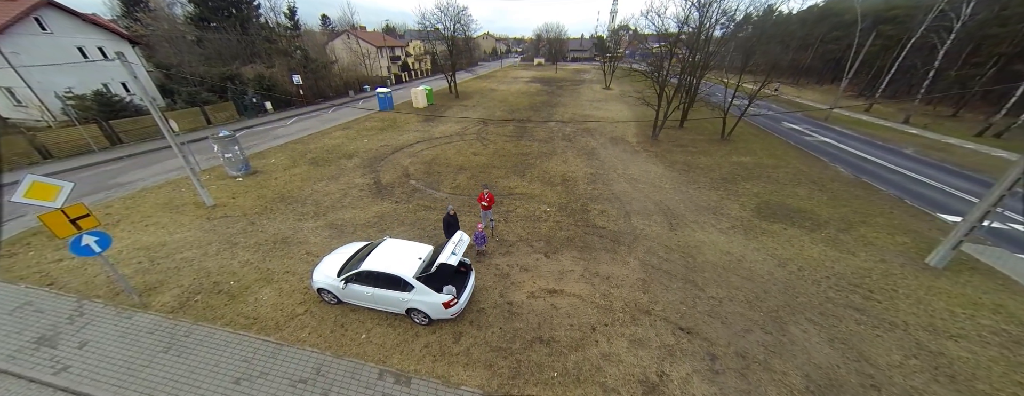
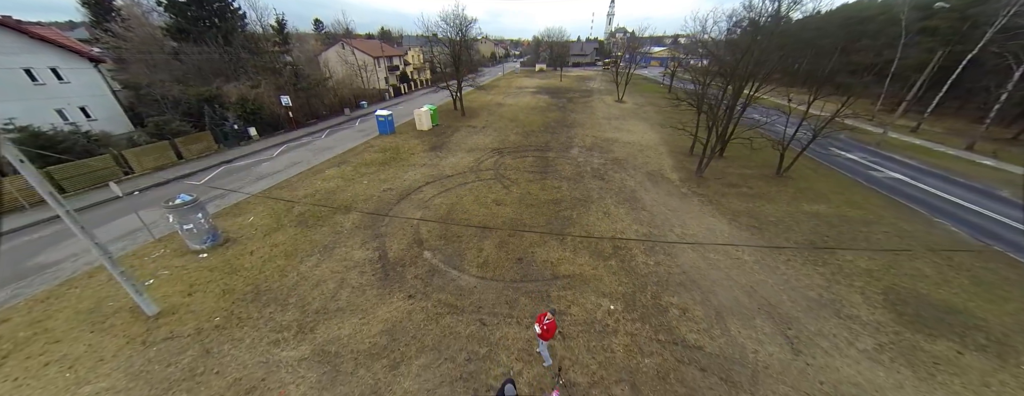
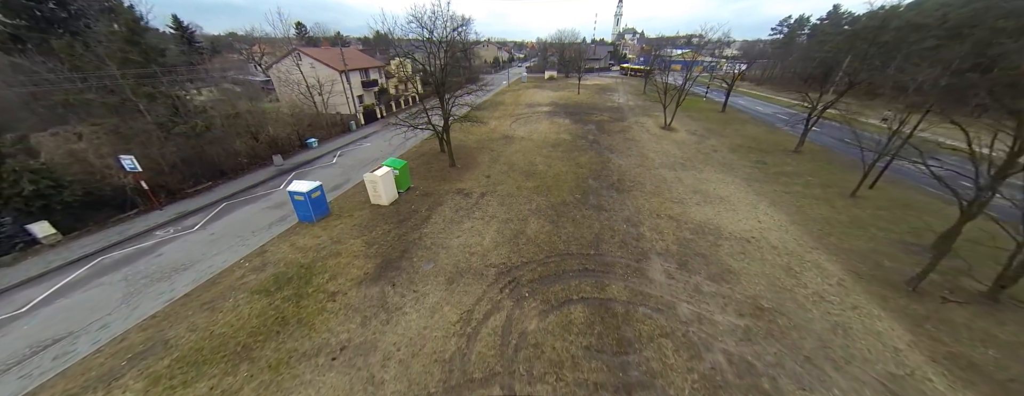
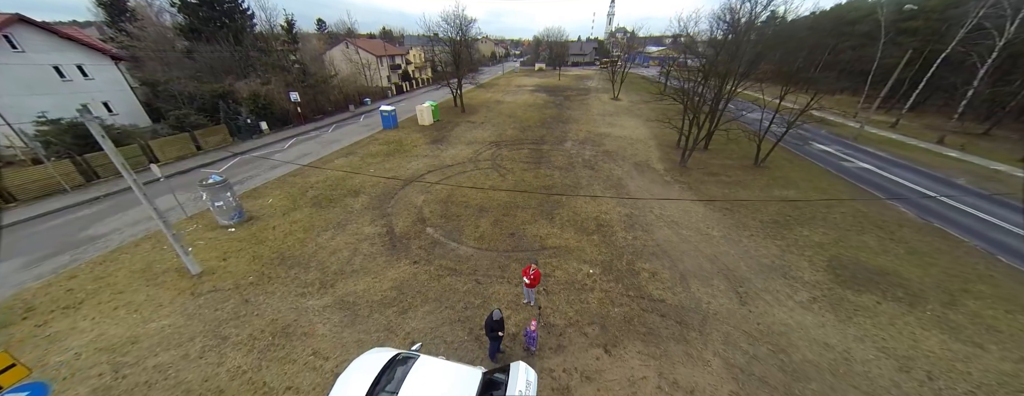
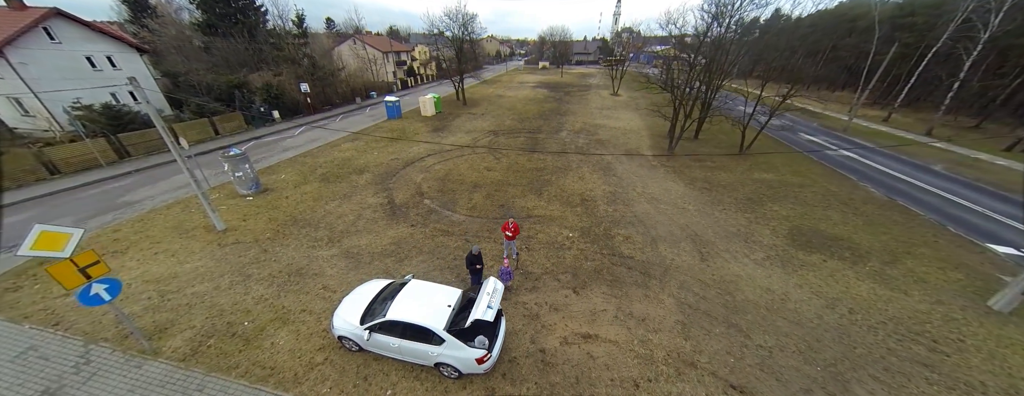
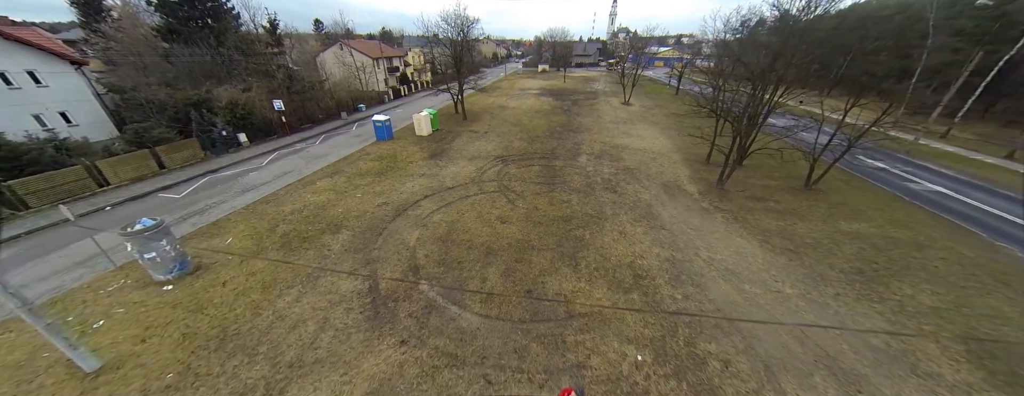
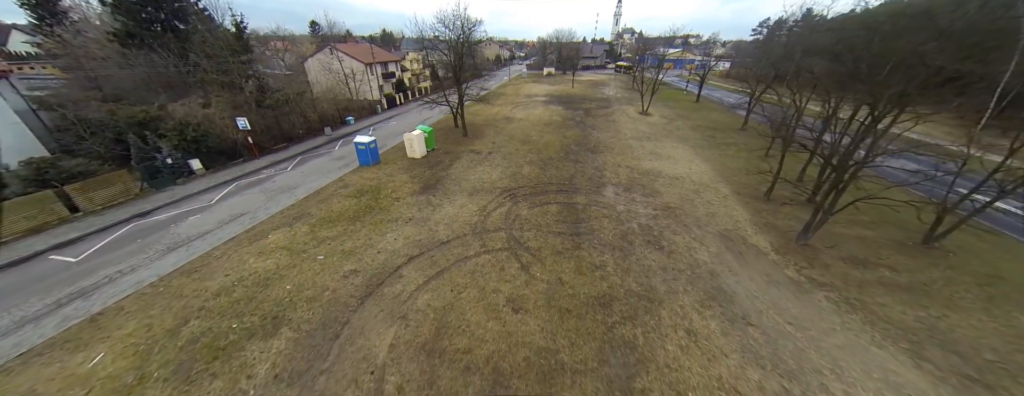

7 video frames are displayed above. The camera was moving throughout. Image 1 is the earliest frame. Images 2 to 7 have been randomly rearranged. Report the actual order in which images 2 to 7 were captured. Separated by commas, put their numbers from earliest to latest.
5, 4, 2, 6, 7, 3
